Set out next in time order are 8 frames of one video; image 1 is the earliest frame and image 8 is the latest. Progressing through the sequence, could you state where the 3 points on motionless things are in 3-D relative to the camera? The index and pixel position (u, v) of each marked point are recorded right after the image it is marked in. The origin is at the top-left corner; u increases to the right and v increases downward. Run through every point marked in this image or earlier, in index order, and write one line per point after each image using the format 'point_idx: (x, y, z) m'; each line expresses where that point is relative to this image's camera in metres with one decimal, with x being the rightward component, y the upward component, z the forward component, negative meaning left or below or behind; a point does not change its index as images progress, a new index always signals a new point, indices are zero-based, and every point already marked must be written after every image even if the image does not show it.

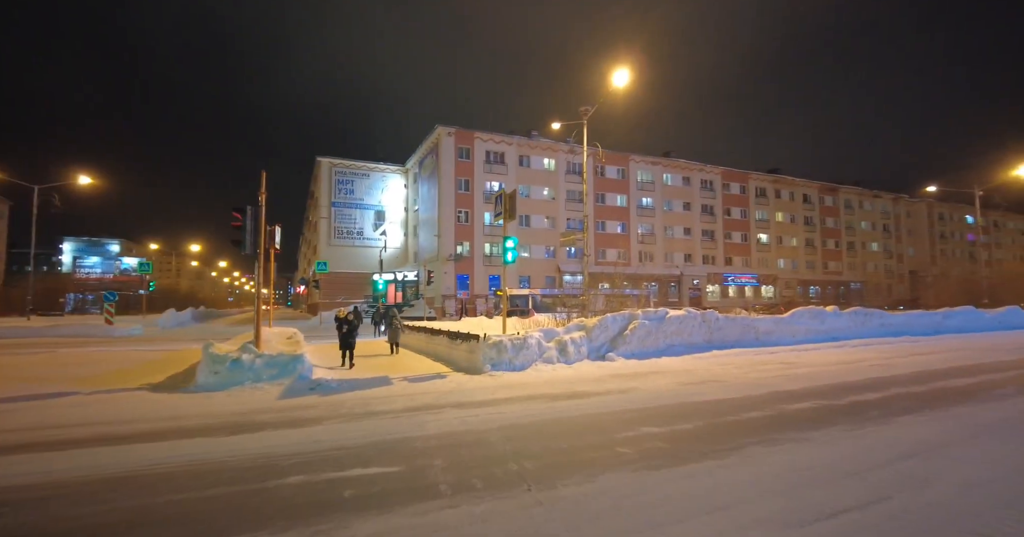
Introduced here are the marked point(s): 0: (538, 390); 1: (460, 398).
0: (+0.7, -3.0, +10.5) m
1: (-1.2, -2.9, +9.2) m
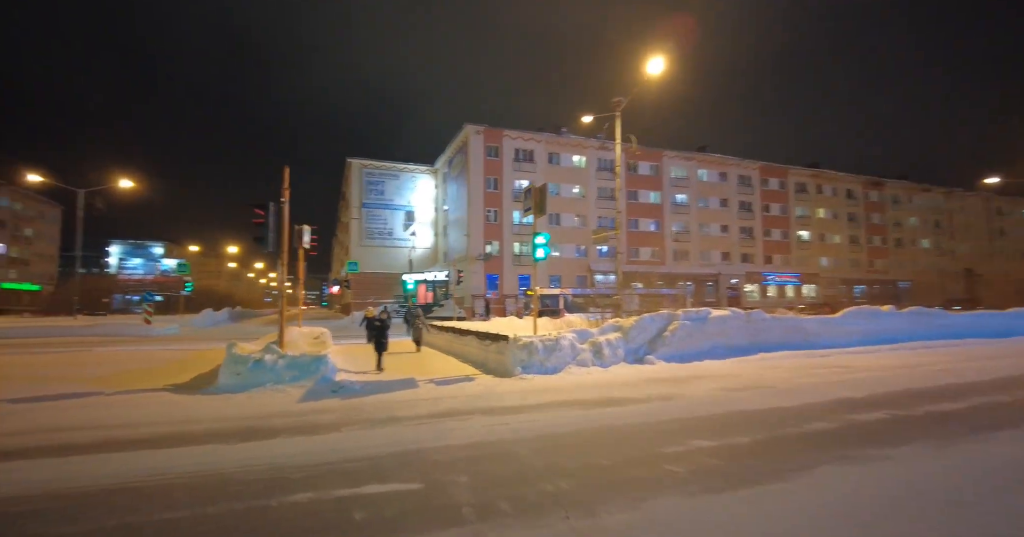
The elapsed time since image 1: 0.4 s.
0: (+1.4, -2.9, +9.7) m
1: (-0.5, -2.8, +8.5) m
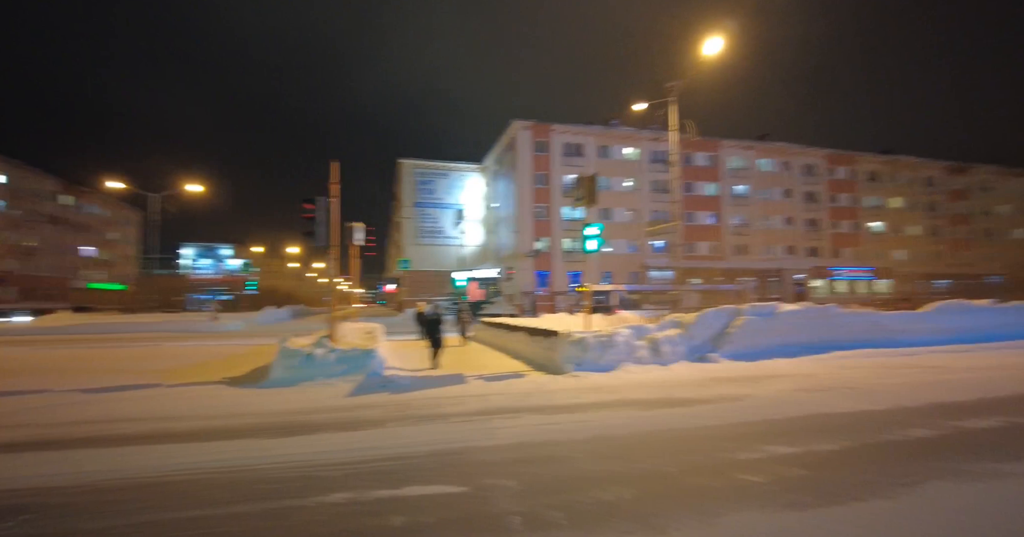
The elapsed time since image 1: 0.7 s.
0: (+2.5, -2.7, +9.0) m
1: (+0.4, -2.6, +8.0) m
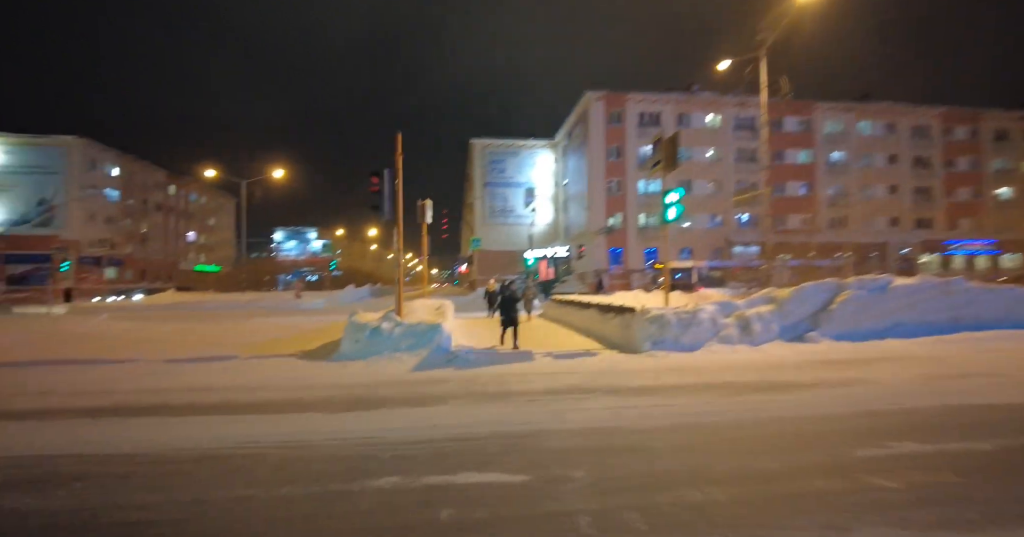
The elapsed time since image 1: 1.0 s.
0: (+3.8, -2.0, +7.9) m
1: (+1.7, -2.0, +7.3) m
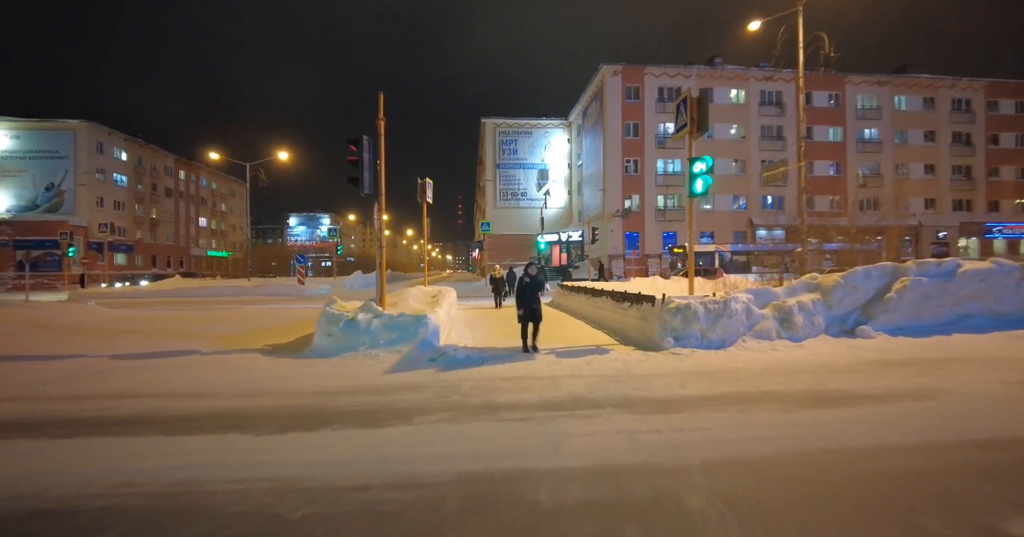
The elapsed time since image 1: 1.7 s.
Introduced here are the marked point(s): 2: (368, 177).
0: (+3.7, -1.7, +6.4) m
1: (+1.5, -1.7, +5.8) m
2: (-3.2, +2.0, +9.4) m
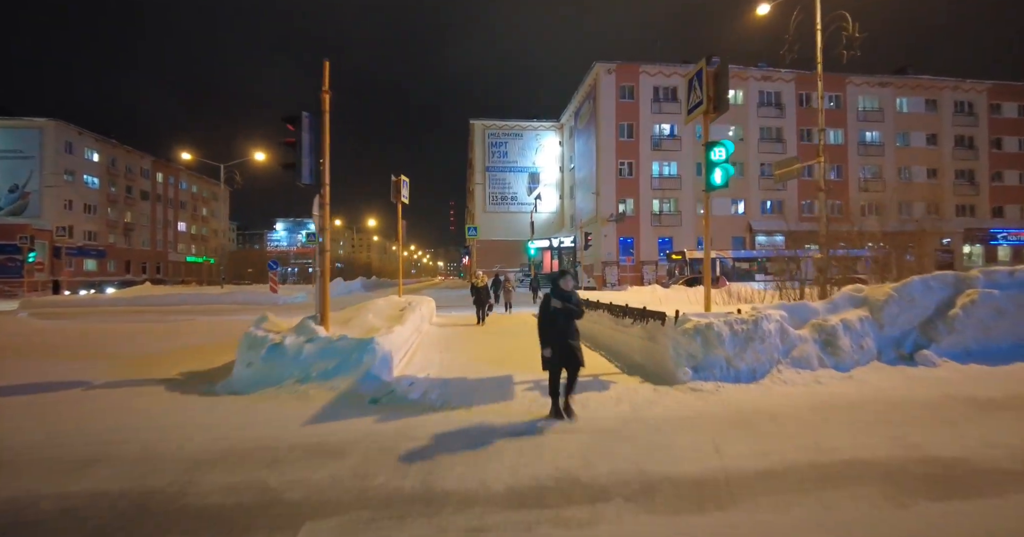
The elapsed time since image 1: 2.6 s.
0: (+3.3, -1.9, +4.6) m
1: (+1.1, -1.8, +4.0) m
2: (-3.7, +1.9, +7.5) m
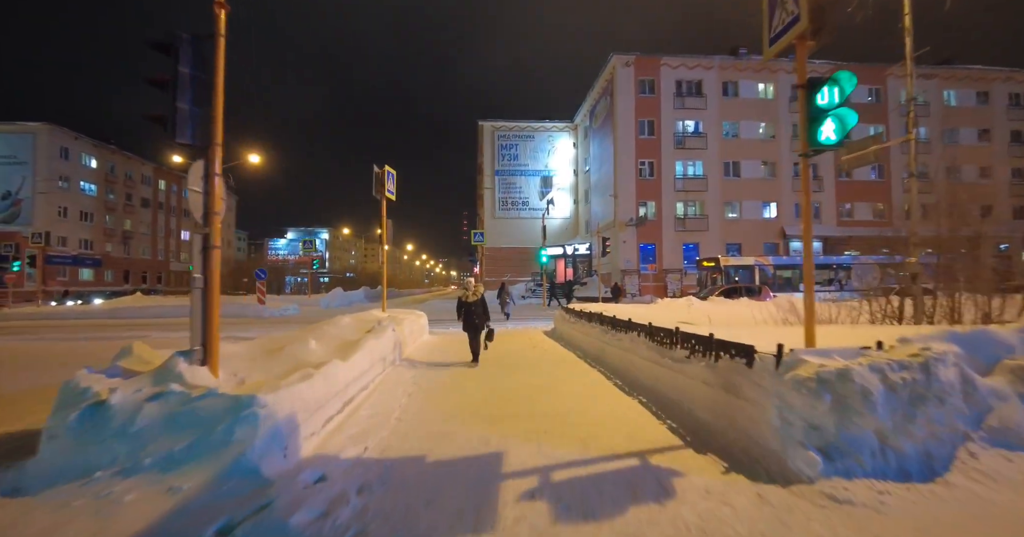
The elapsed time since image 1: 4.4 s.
0: (+3.1, -1.9, +1.6) m
1: (+0.9, -1.8, +1.1) m
2: (-3.8, +1.8, +4.8) m
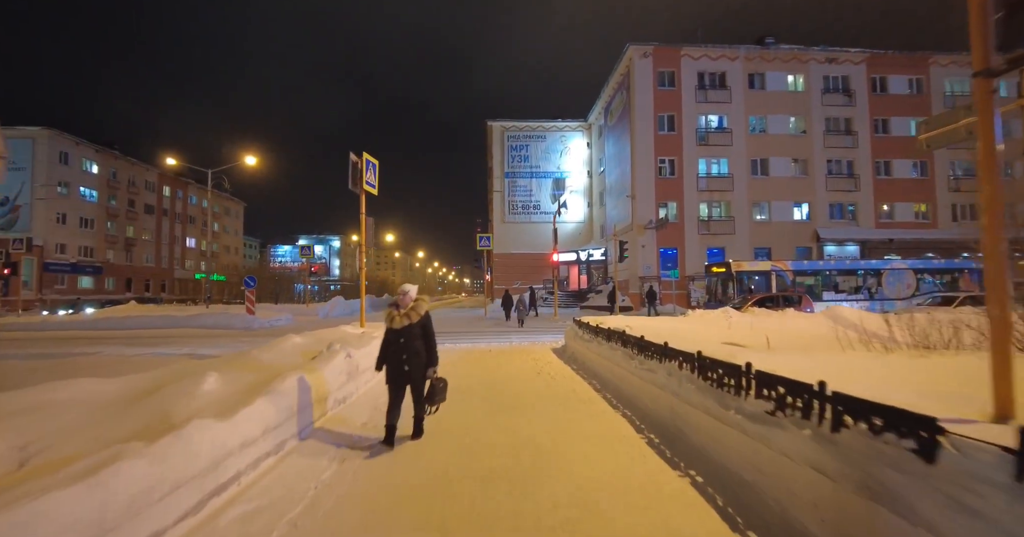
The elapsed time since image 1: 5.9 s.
0: (+2.8, -1.8, -0.8) m
1: (+0.6, -1.8, -1.2) m
2: (-4.0, +1.8, +2.8) m
